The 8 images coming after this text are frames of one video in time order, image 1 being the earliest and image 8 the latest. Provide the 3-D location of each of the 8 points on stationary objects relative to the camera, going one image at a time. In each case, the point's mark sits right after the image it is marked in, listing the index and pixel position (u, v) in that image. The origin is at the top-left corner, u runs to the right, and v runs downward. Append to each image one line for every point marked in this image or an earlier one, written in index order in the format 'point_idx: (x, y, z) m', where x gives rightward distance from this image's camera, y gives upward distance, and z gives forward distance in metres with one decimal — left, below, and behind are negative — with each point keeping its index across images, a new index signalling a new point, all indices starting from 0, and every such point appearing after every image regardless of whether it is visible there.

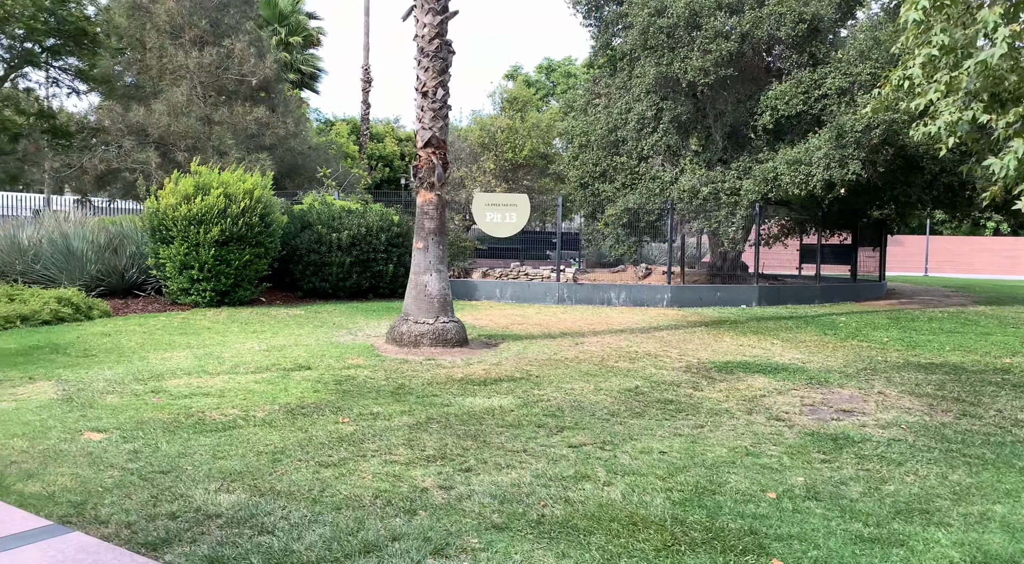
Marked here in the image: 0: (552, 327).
0: (+0.6, -0.6, +10.1) m
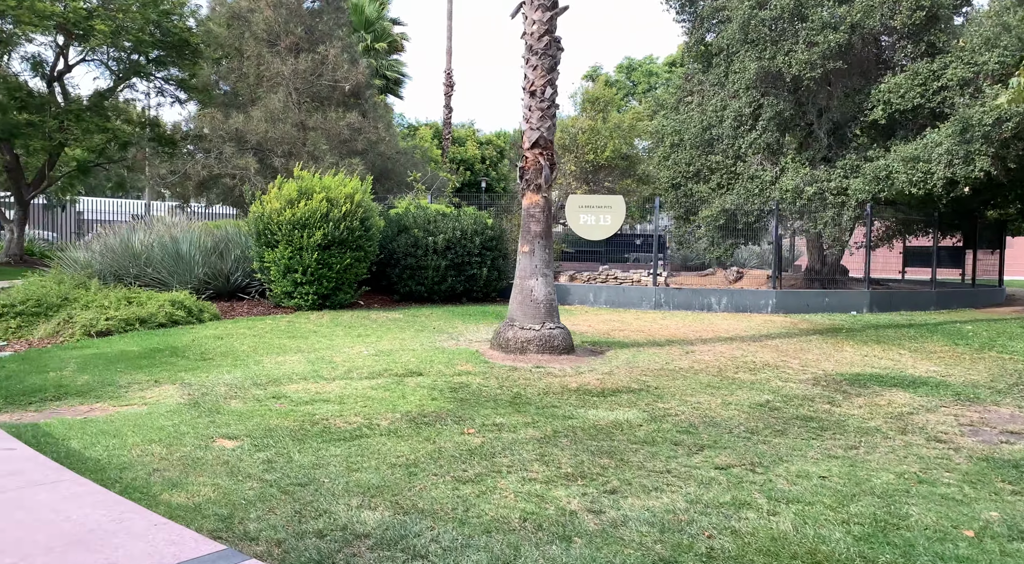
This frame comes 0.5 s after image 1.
0: (+1.9, -0.7, +9.7) m
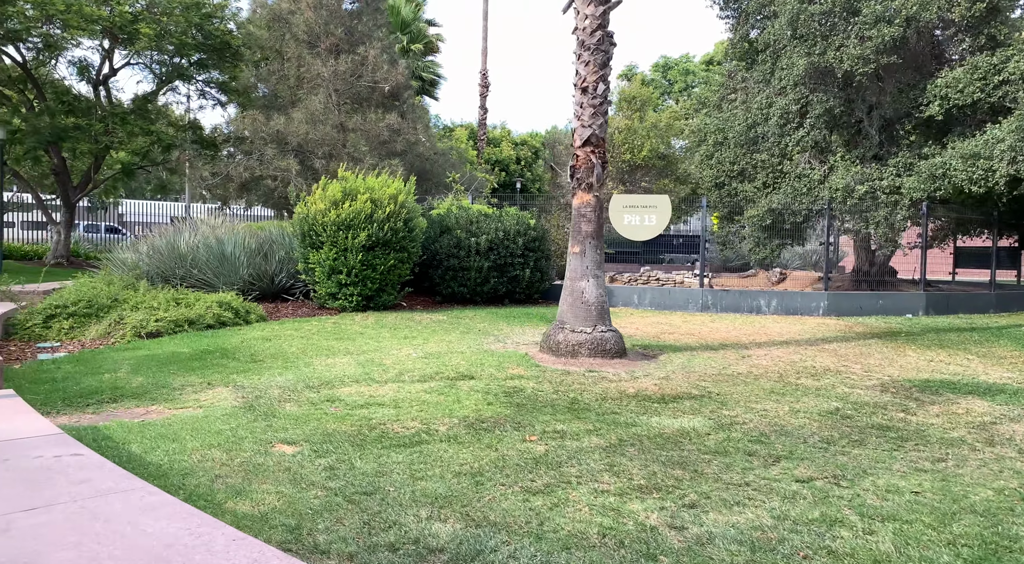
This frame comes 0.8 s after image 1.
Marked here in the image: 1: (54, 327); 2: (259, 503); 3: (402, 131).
0: (+2.5, -0.7, +9.5) m
1: (-5.5, -0.5, +8.9) m
2: (-1.3, -1.1, +3.7) m
3: (-2.8, +3.9, +19.0) m
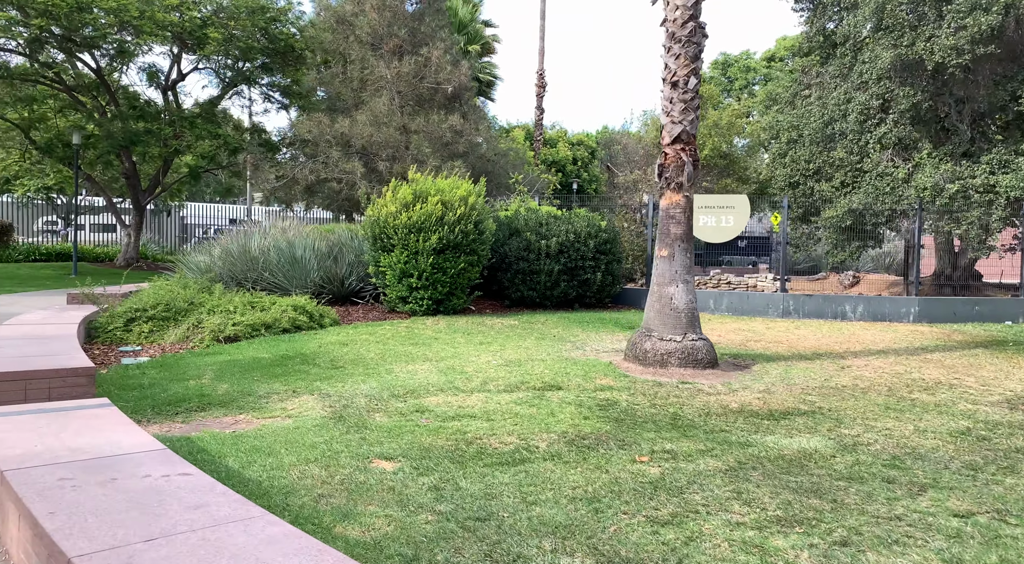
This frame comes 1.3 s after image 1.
0: (+3.5, -0.8, +9.0) m
1: (-4.6, -0.6, +9.0) m
2: (-0.7, -1.1, +3.4) m
3: (-1.2, +3.8, +18.8) m
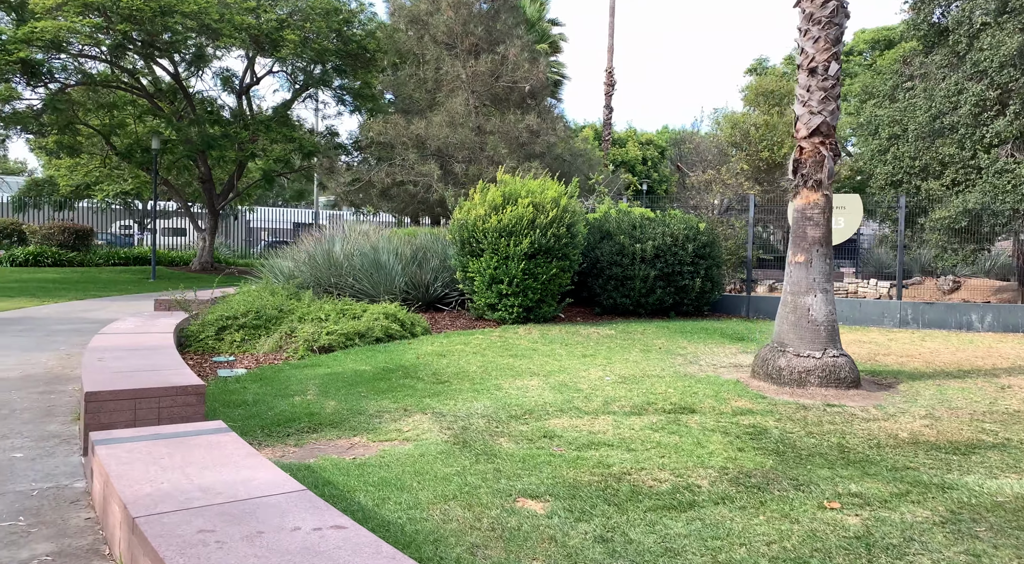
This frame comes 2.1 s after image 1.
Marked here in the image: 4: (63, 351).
0: (+4.7, -0.9, +8.1) m
1: (-3.3, -0.7, +8.7) m
2: (+0.1, -1.2, +2.9) m
3: (+0.7, +3.7, +18.3) m
4: (-5.3, -0.8, +8.8) m
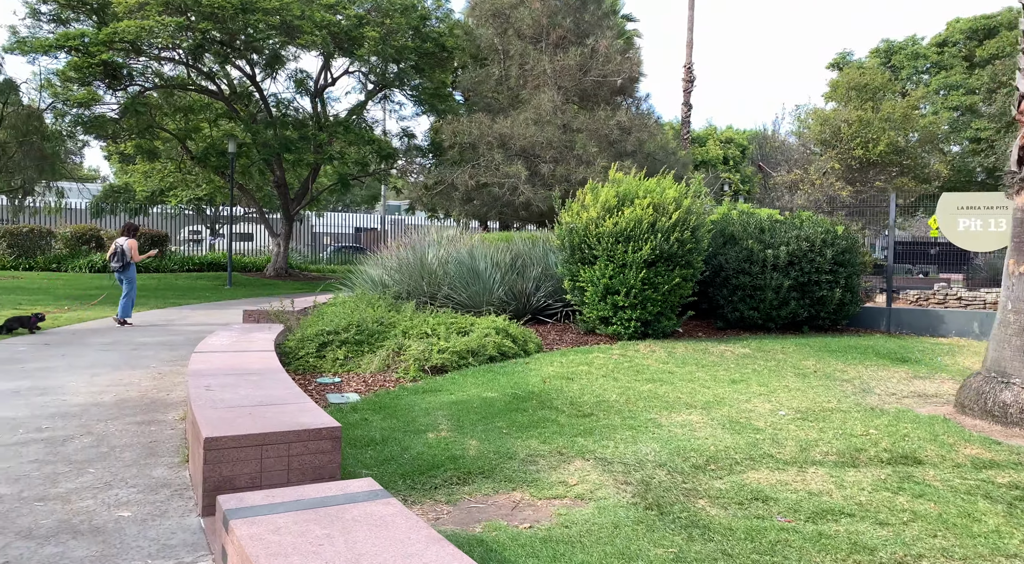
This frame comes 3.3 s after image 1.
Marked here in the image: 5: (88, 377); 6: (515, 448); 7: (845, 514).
0: (+6.0, -1.0, +6.8) m
1: (-2.0, -0.8, +7.9) m
2: (+1.1, -1.3, +1.9) m
3: (+2.8, +3.6, +17.2) m
4: (-3.9, -0.9, +8.1) m
5: (-4.3, -1.0, +7.6) m
6: (0.0, -1.1, +4.9) m
7: (+1.7, -1.2, +3.9) m
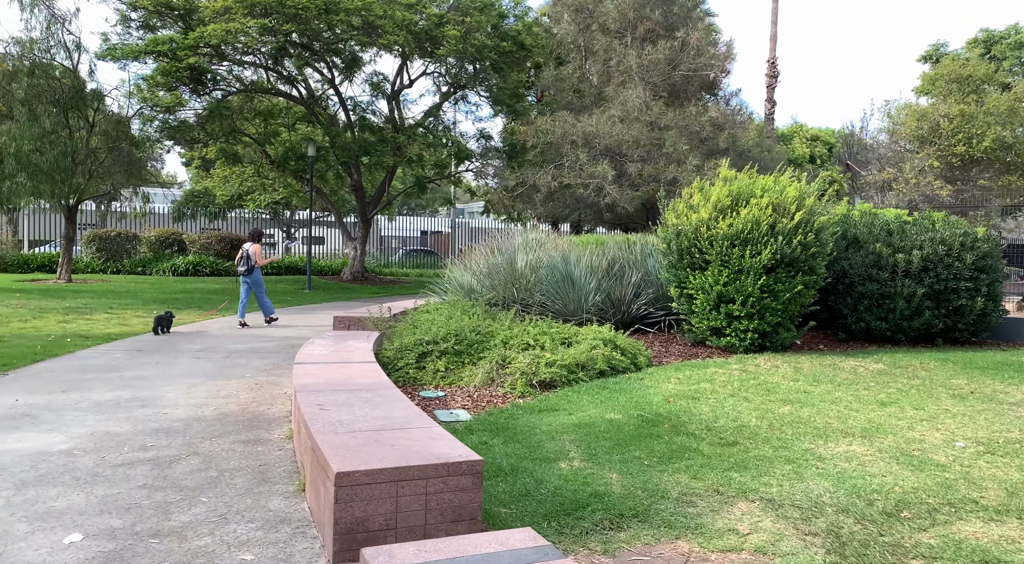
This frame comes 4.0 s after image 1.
0: (+7.0, -1.1, +5.7) m
1: (-0.8, -0.9, +7.5) m
2: (+1.7, -1.4, +1.2) m
3: (+4.7, +3.4, +16.4) m
4: (-2.8, -1.0, +7.8) m
5: (-3.2, -1.0, +7.3) m
6: (+0.9, -1.2, +4.3) m
7: (+2.5, -1.3, +3.1) m
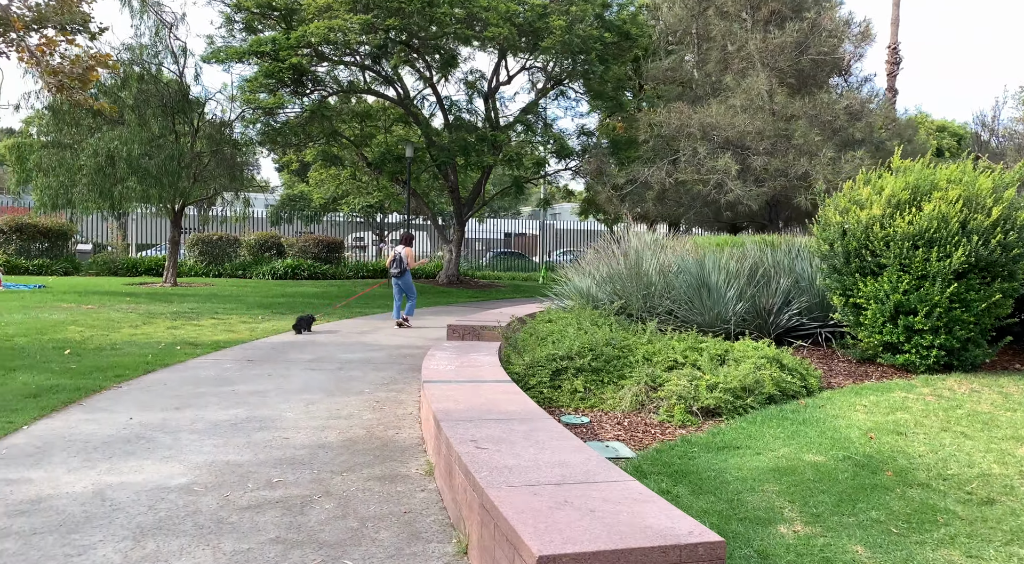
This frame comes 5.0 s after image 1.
0: (+8.1, -1.2, +3.9) m
1: (+0.5, -1.0, +6.6) m
2: (+2.4, -1.5, +0.1) m
3: (+7.0, +3.3, +14.8) m
4: (-1.4, -1.1, +7.1) m
5: (-1.9, -1.1, +6.7) m
6: (+1.9, -1.3, +3.3) m
7: (+3.4, -1.4, +1.9) m
